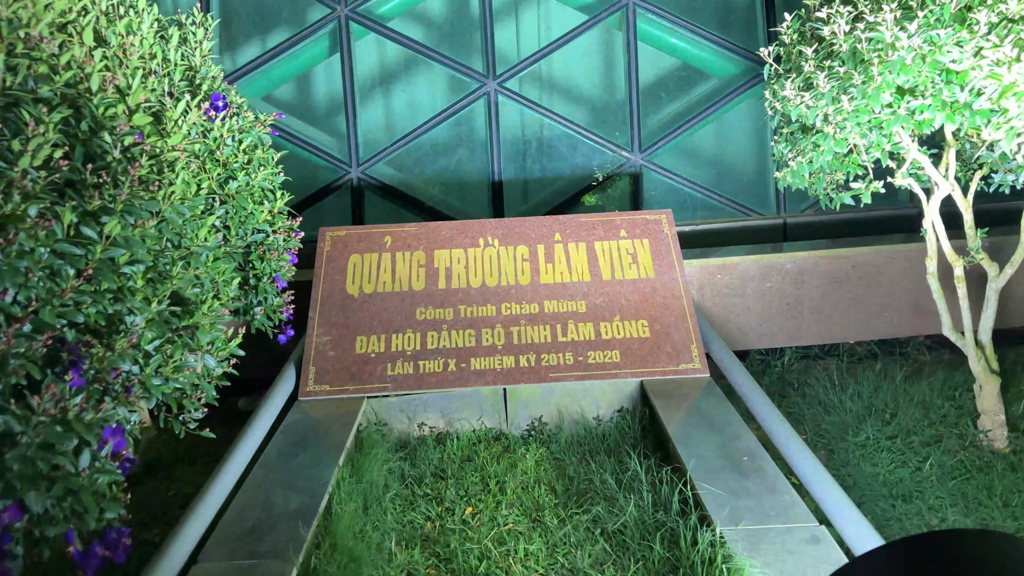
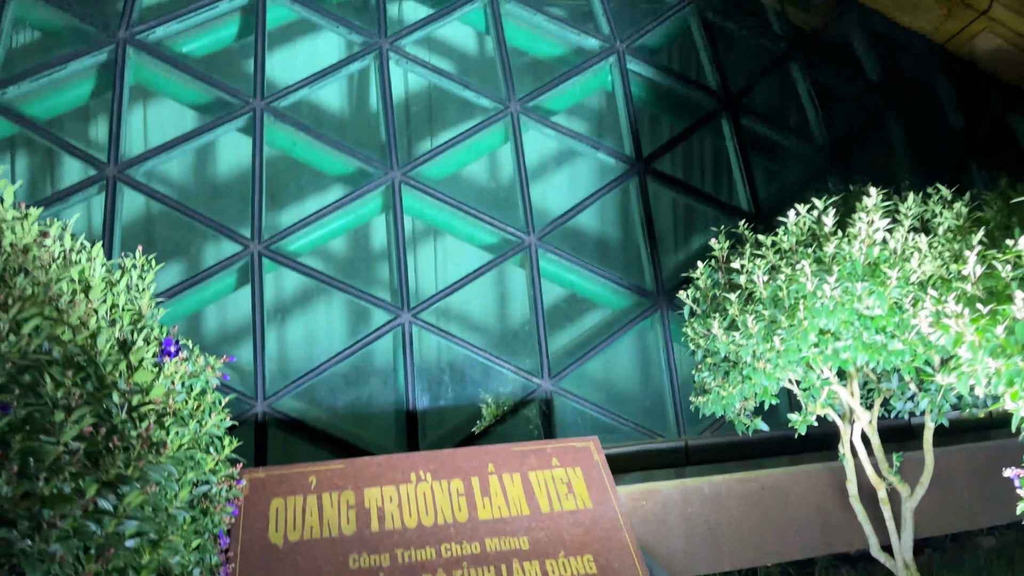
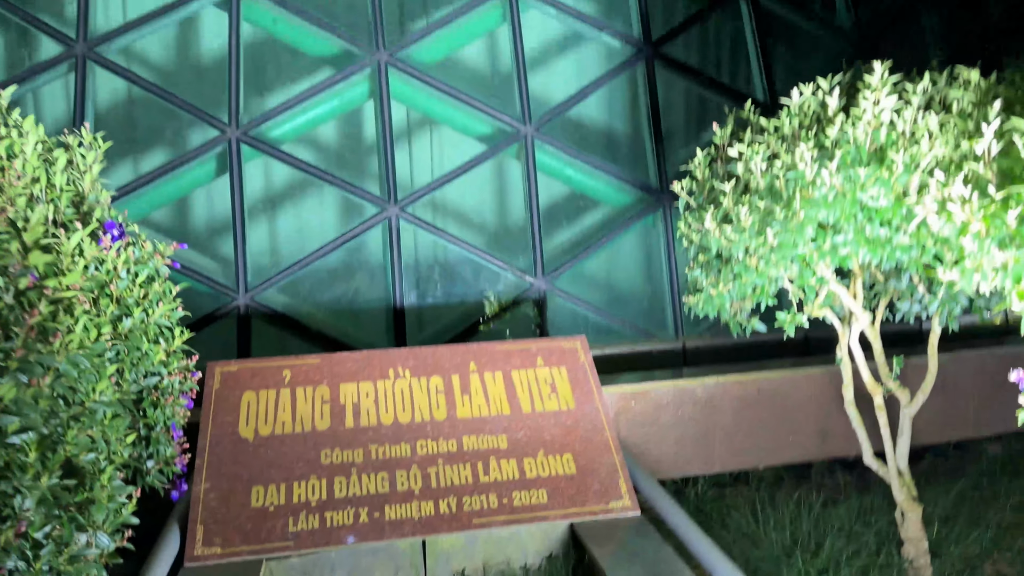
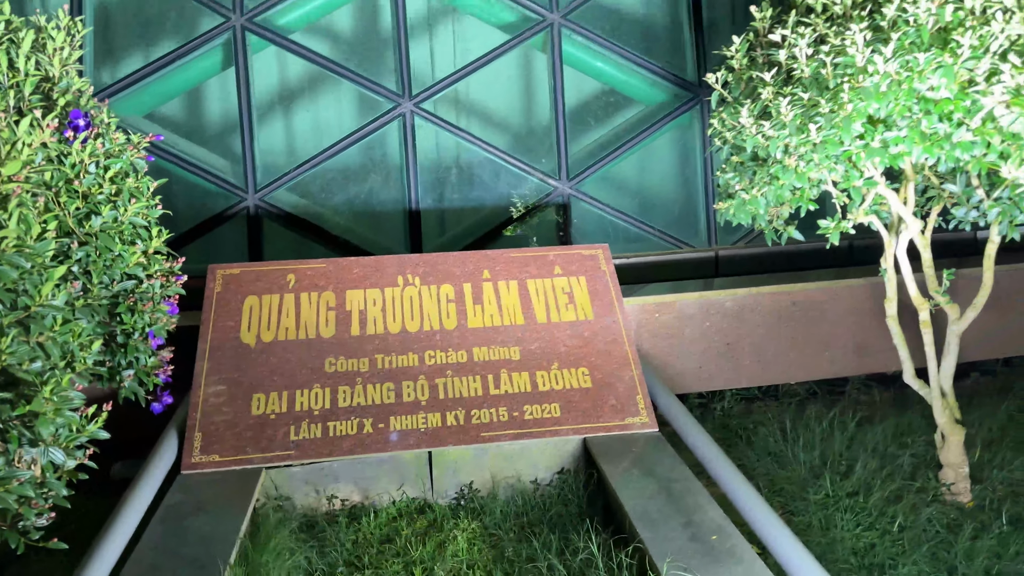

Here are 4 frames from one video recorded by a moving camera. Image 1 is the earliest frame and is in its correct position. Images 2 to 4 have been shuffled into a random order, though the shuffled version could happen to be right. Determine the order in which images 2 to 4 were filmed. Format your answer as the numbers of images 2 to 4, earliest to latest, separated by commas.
4, 3, 2
